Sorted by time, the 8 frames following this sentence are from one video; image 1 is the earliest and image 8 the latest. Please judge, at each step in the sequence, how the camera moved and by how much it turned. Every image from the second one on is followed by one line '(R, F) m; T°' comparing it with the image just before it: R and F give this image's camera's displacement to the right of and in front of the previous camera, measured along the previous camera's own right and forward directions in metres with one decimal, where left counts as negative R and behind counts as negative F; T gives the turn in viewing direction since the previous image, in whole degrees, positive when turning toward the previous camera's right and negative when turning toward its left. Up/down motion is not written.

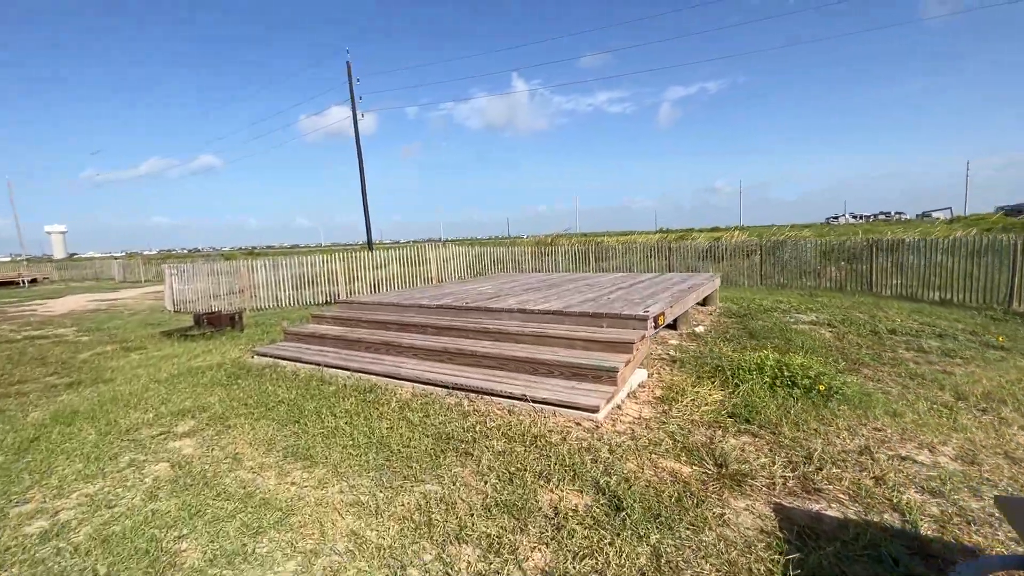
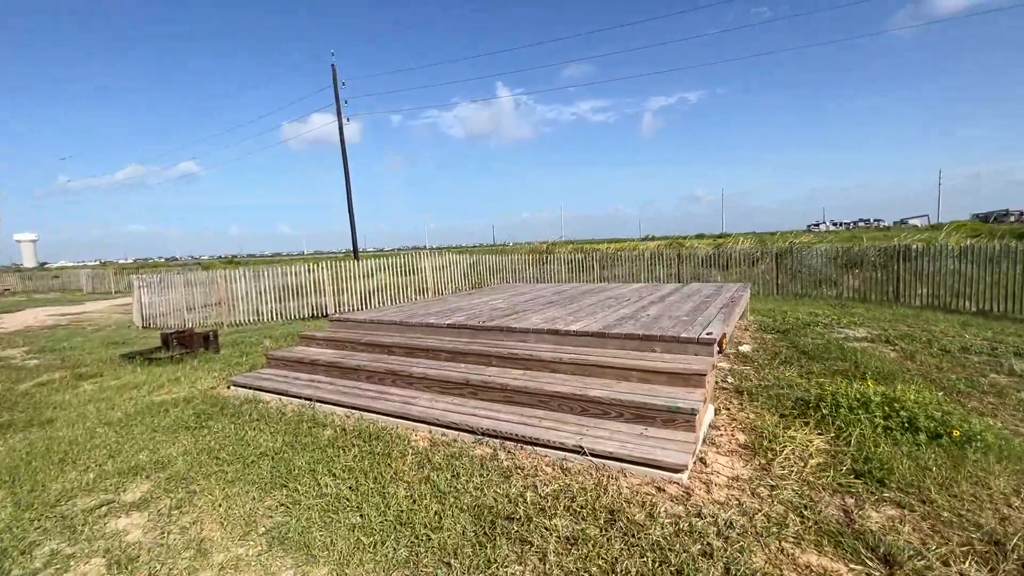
(-0.4, +0.8) m; +2°
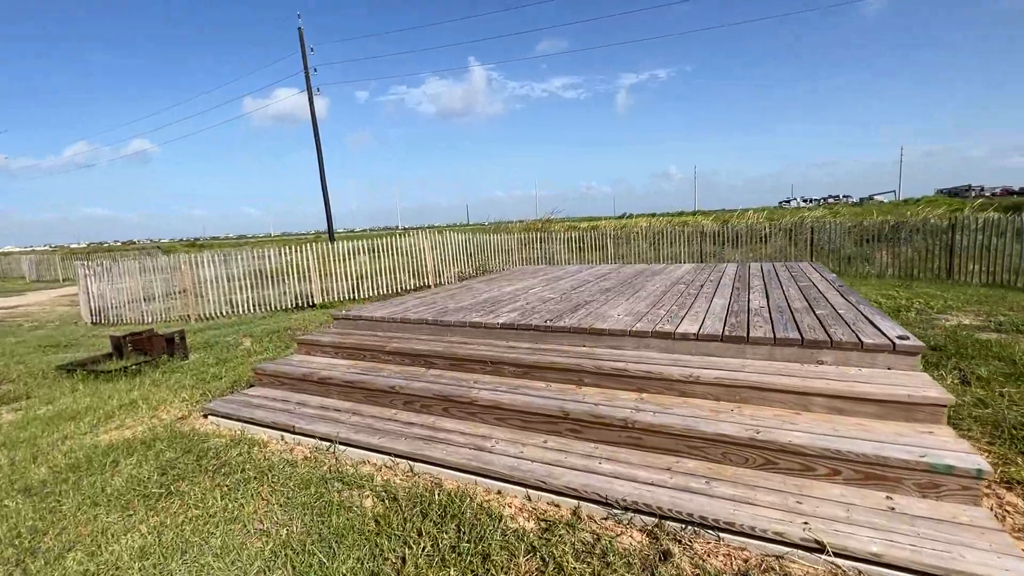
(-0.8, +1.2) m; +3°
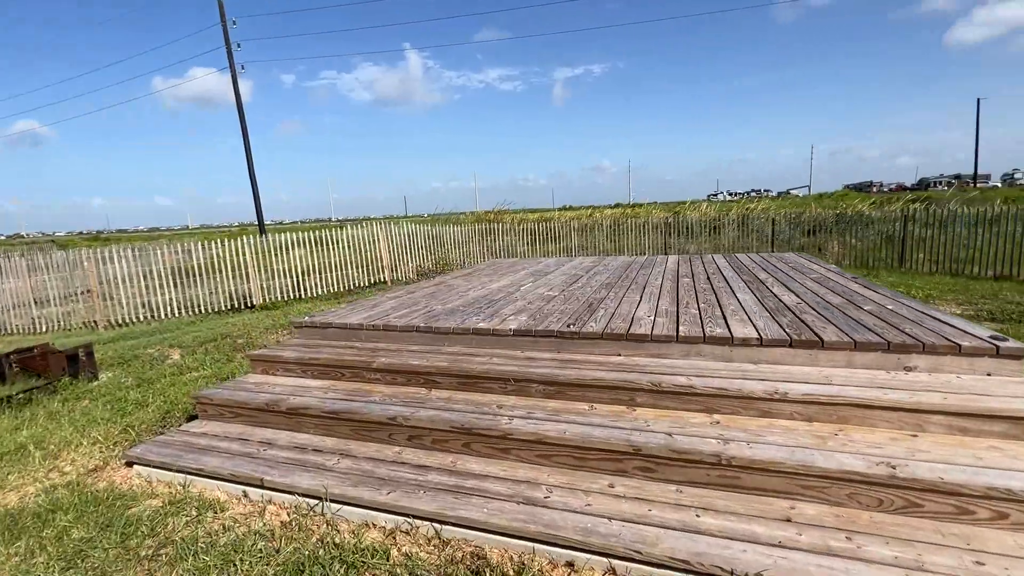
(-0.5, +0.6) m; +7°
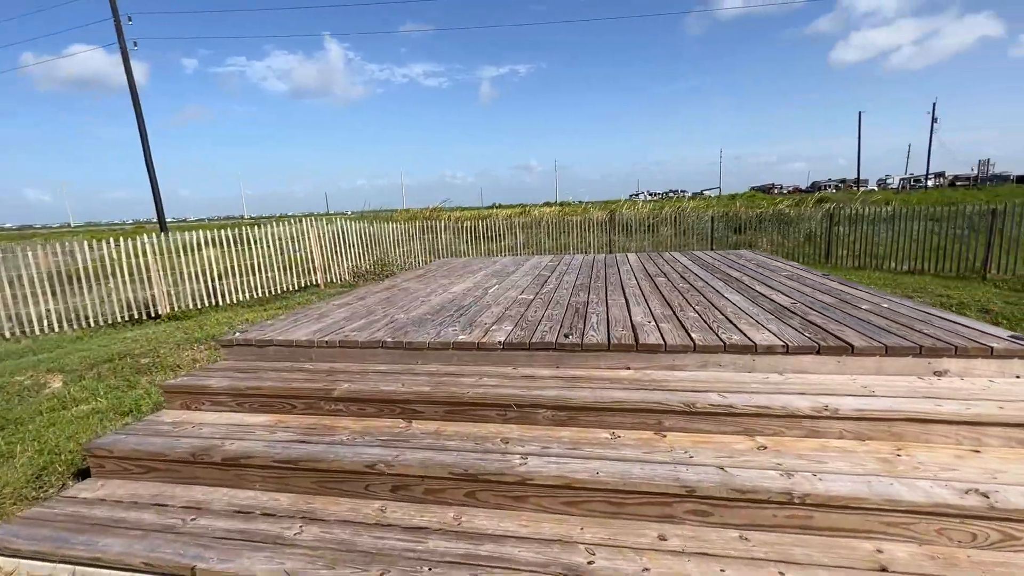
(-0.3, +0.5) m; +9°
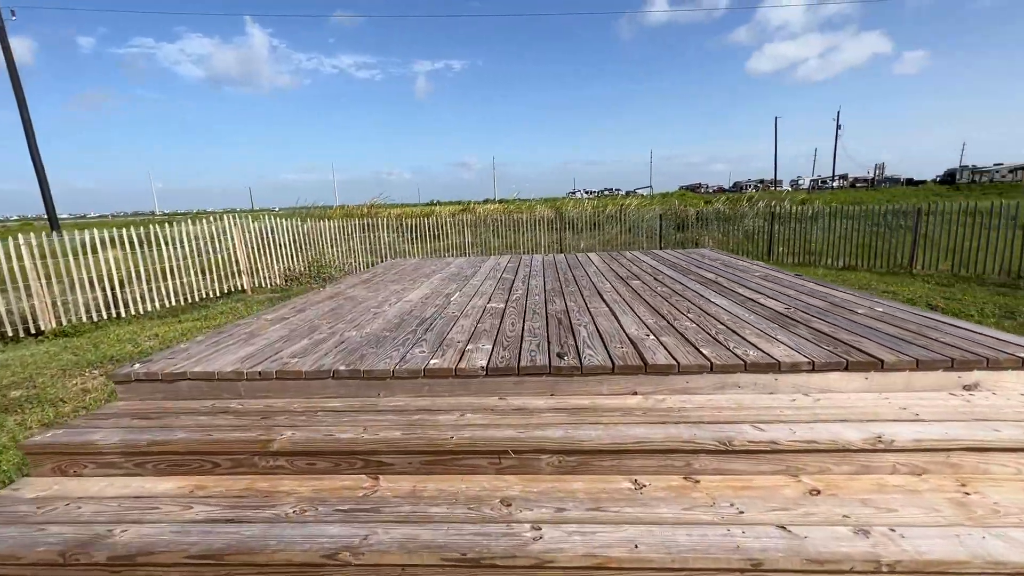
(-0.2, +0.4) m; +7°
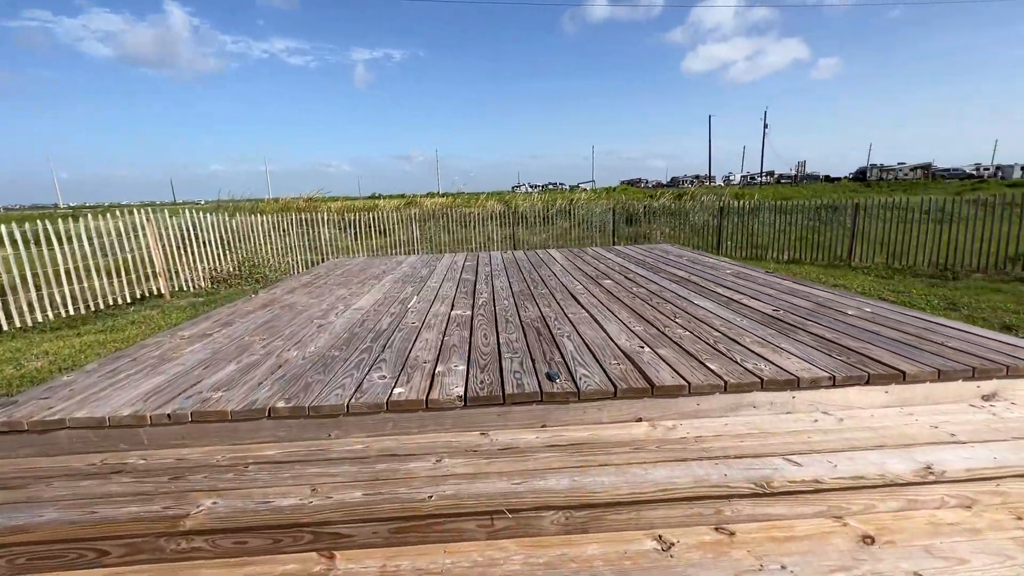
(-0.1, +0.4) m; +7°
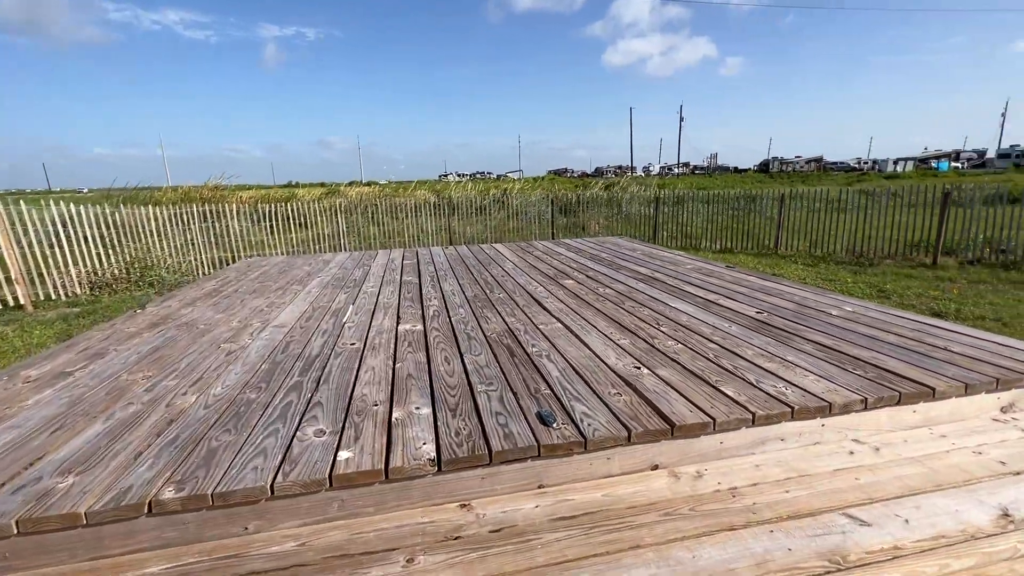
(-0.2, +0.4) m; +8°
